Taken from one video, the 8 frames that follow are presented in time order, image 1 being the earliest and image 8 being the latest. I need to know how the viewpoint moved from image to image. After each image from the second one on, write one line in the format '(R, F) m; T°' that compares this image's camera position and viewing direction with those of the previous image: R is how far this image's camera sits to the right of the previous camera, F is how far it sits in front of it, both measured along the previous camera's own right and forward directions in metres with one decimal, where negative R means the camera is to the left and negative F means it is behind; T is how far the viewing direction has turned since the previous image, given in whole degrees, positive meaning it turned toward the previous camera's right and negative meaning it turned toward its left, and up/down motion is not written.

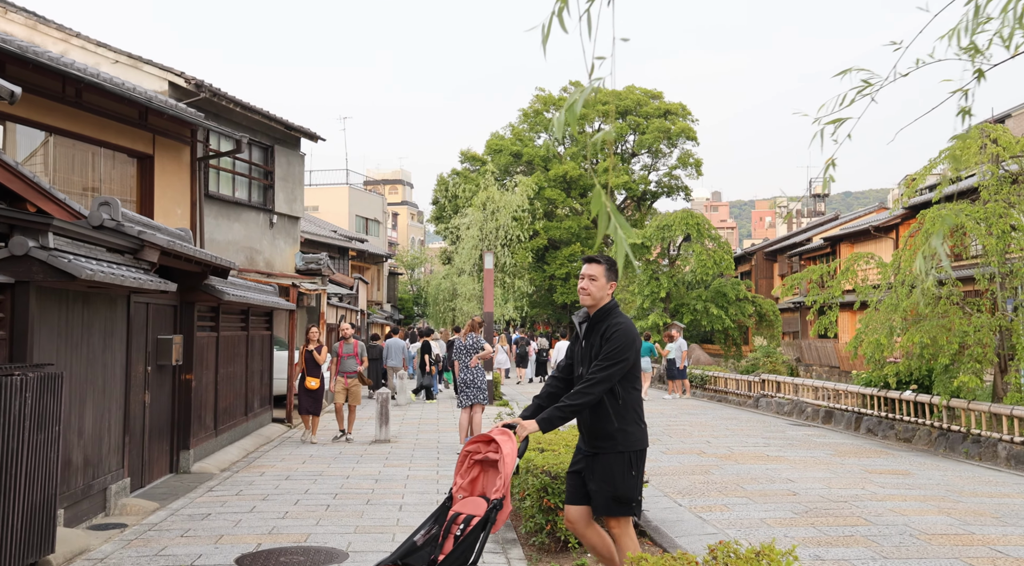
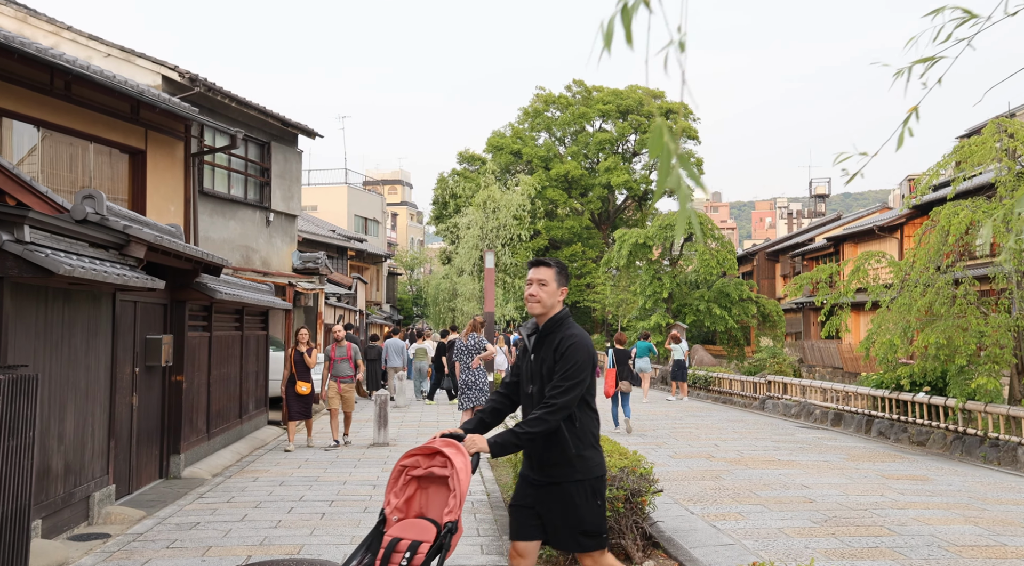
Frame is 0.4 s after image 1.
(0.0, +0.4) m; 0°
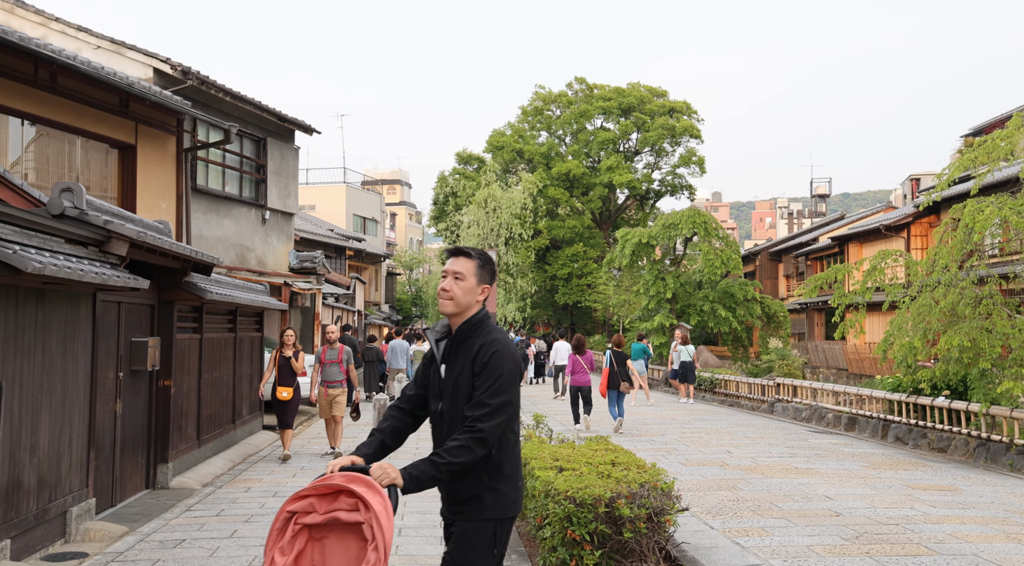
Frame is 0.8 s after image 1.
(-0.1, +0.5) m; 0°
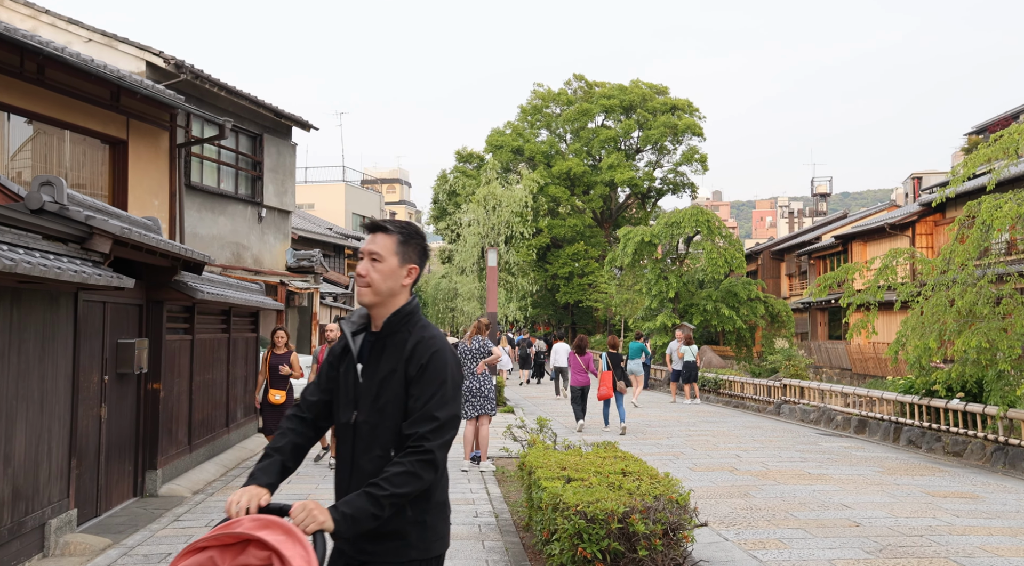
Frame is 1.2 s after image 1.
(0.0, +0.4) m; 0°
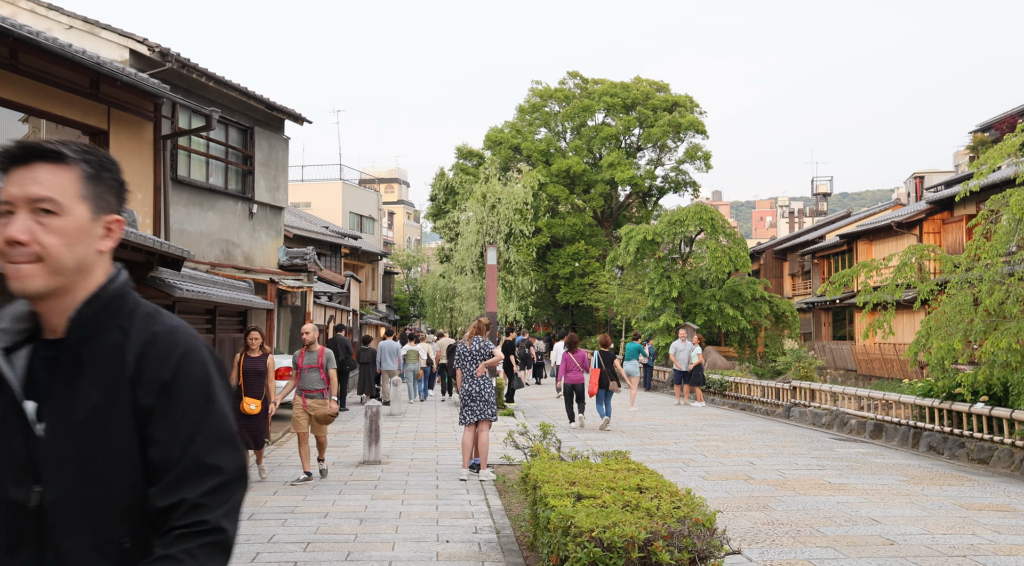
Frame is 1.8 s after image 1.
(0.0, +0.6) m; 0°
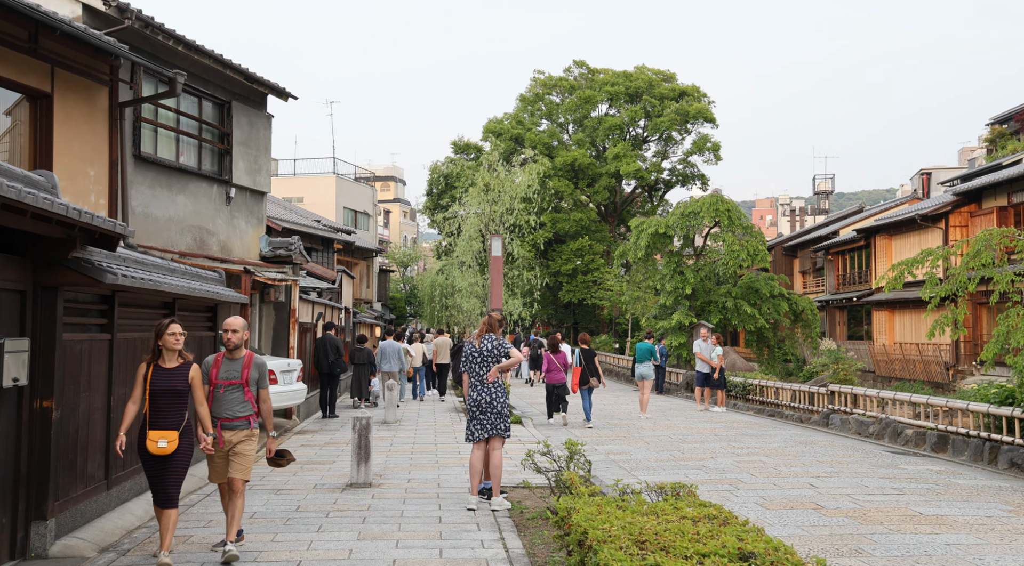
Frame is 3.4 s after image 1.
(-0.2, +1.7) m; 0°
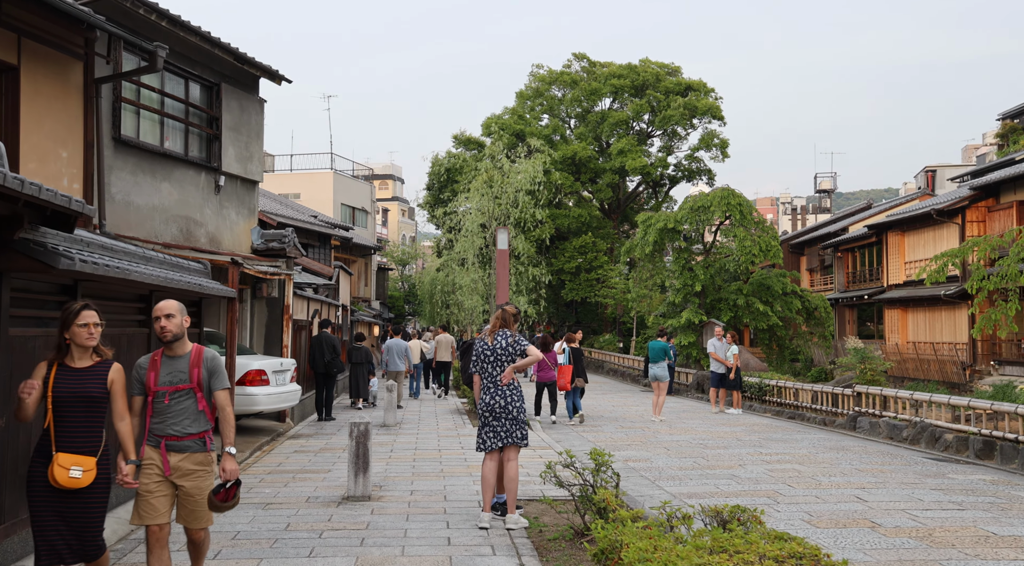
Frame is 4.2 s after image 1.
(-0.1, +0.9) m; 0°
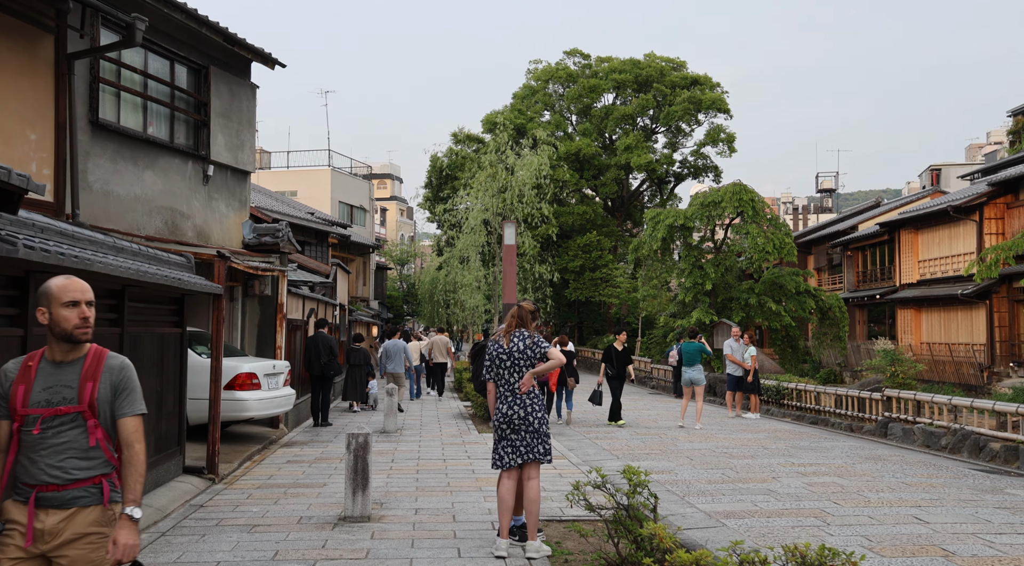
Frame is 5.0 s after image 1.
(-0.2, +0.9) m; 0°
